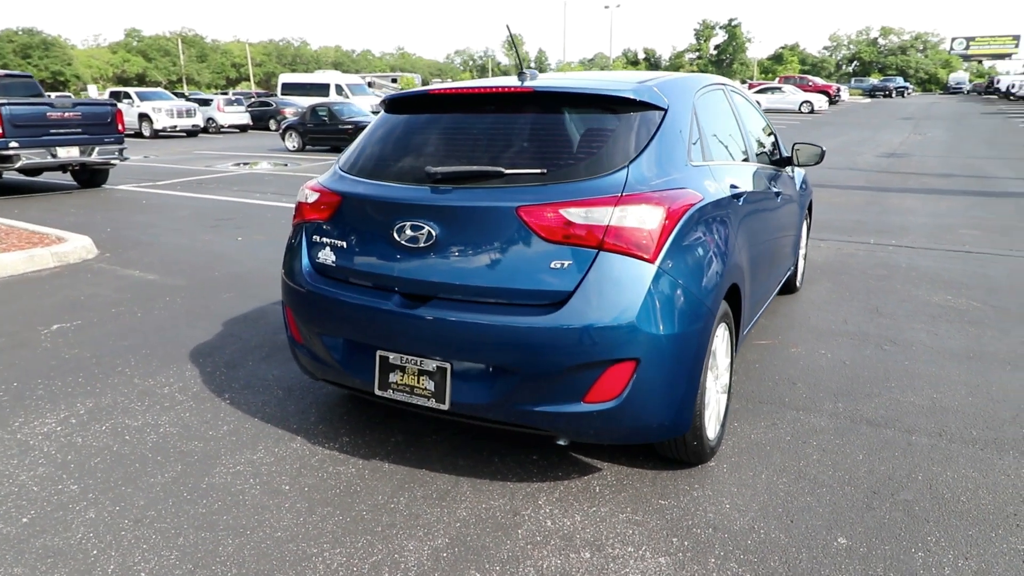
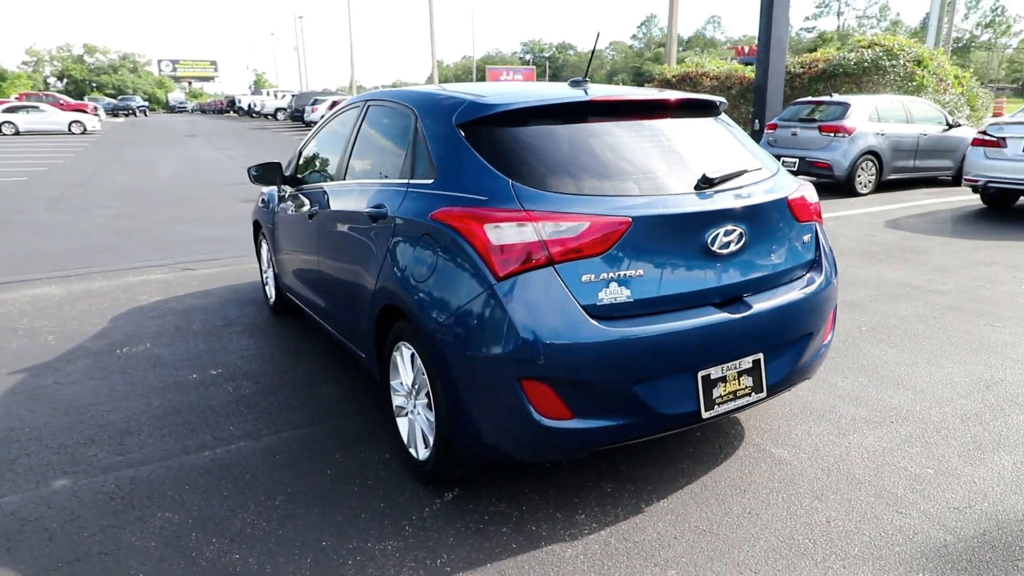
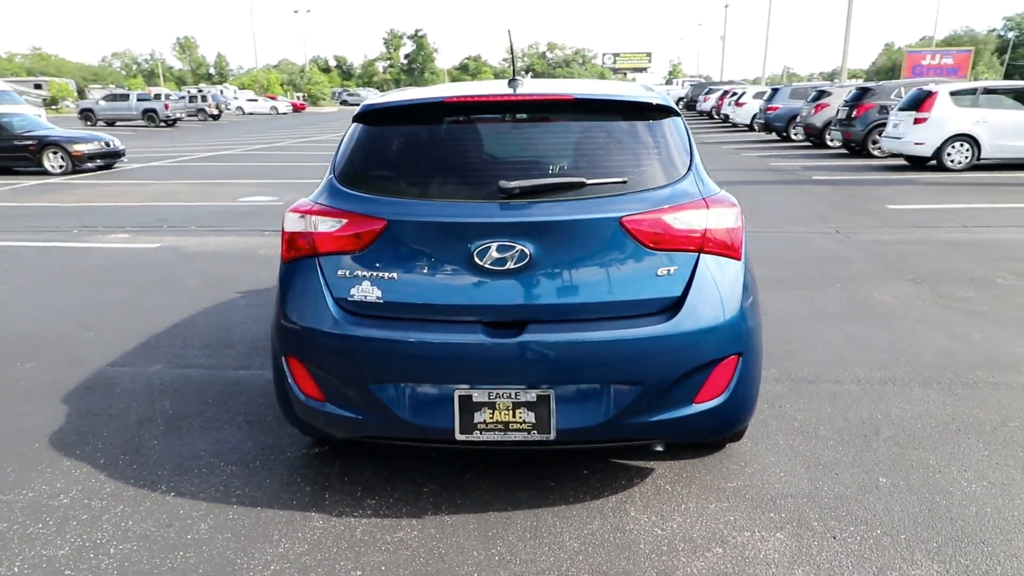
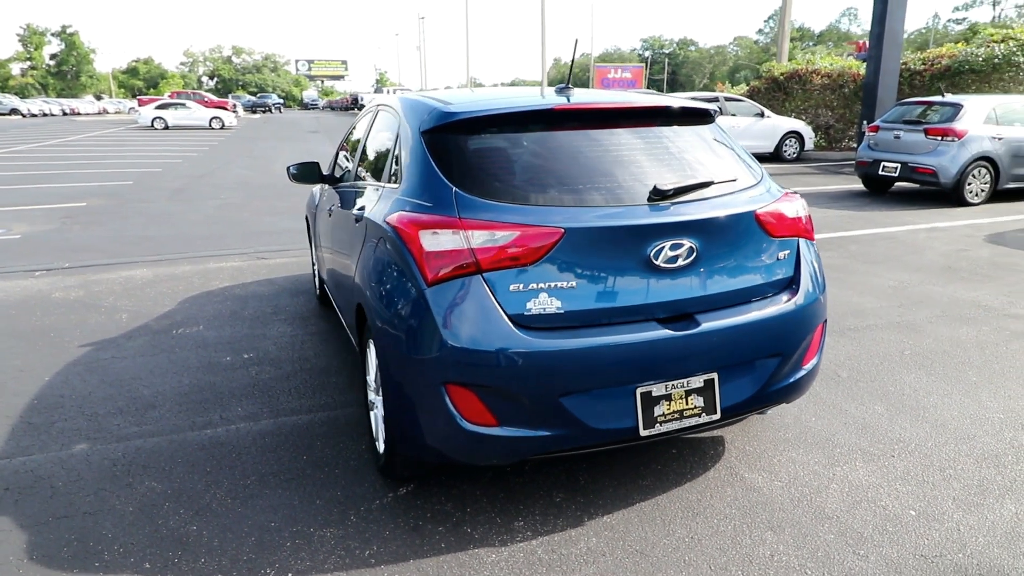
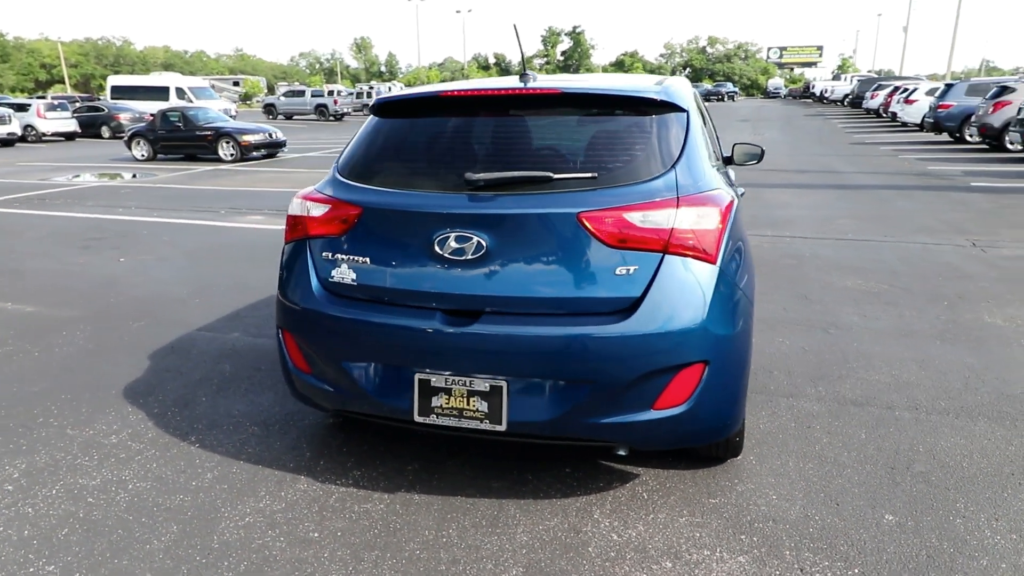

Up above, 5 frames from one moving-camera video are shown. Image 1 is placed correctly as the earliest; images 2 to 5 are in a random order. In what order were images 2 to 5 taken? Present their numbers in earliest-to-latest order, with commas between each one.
5, 3, 4, 2
